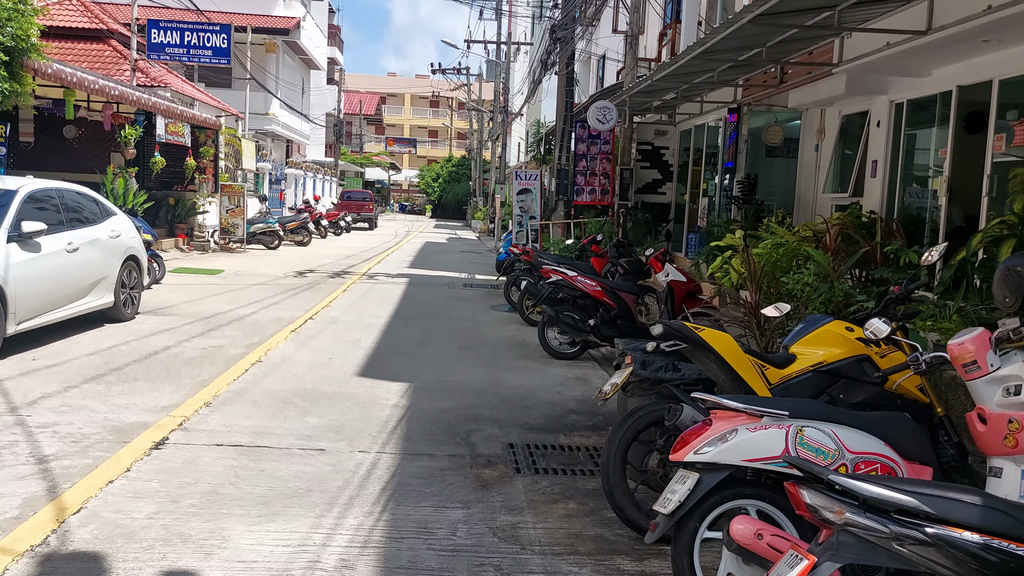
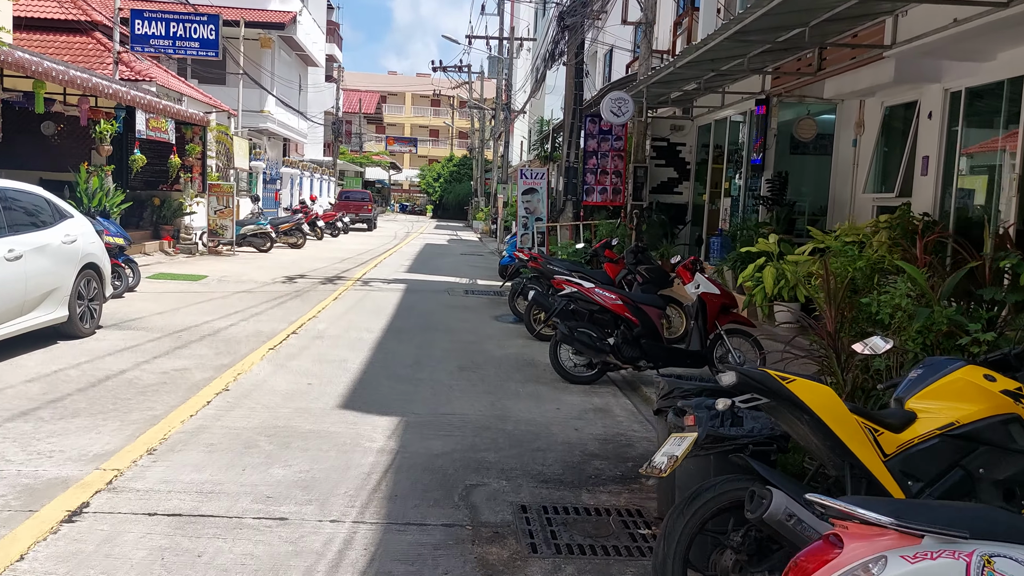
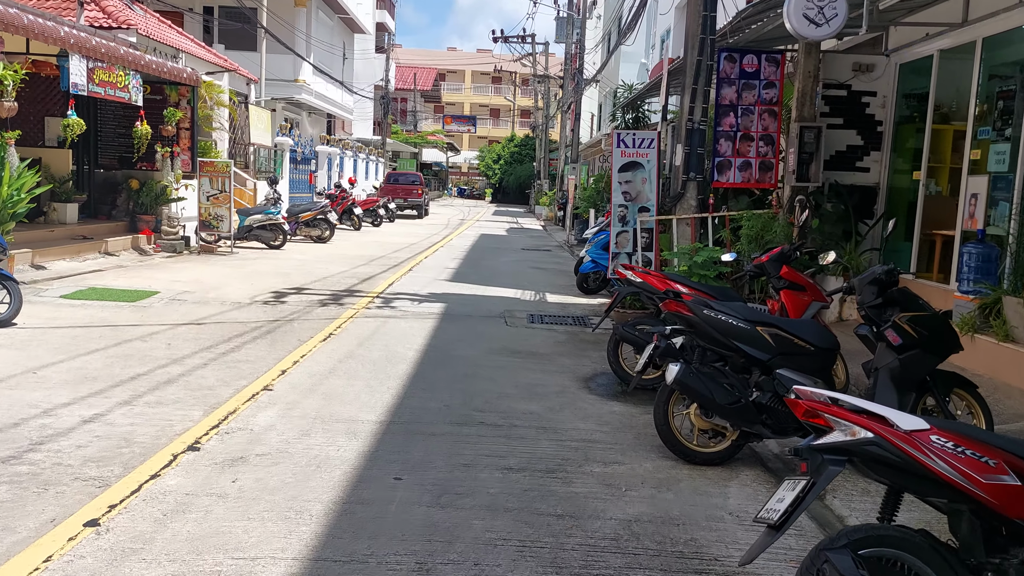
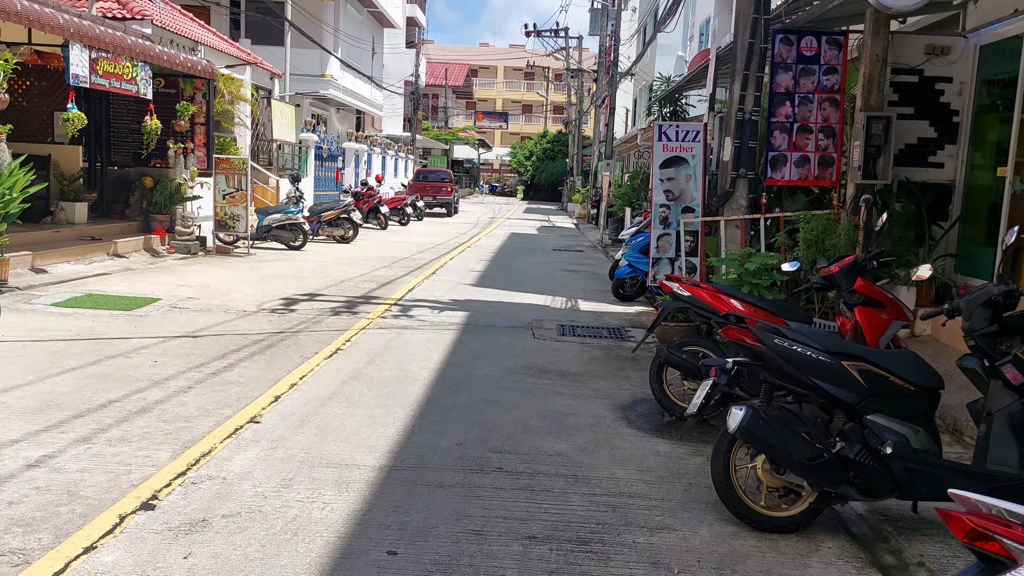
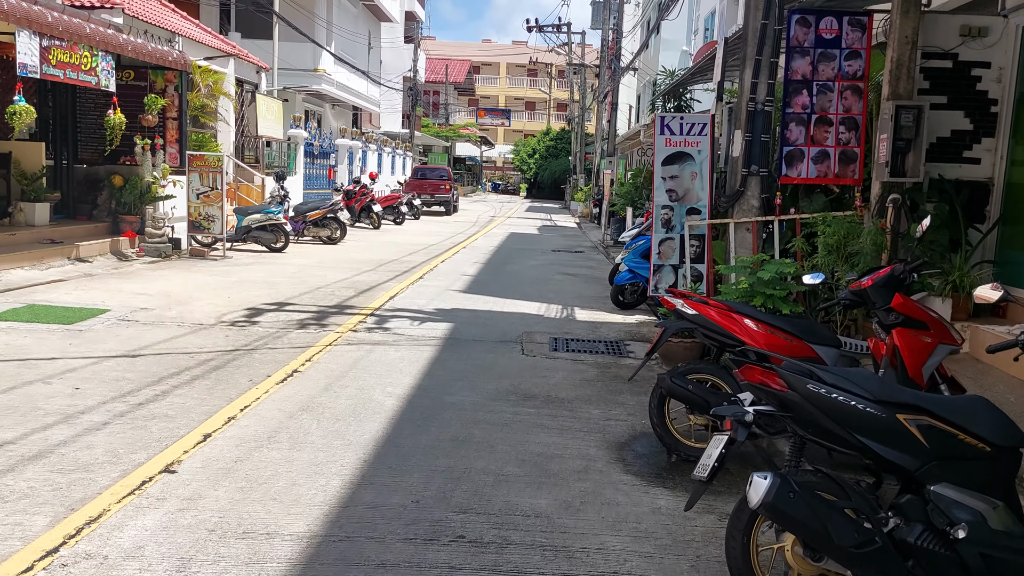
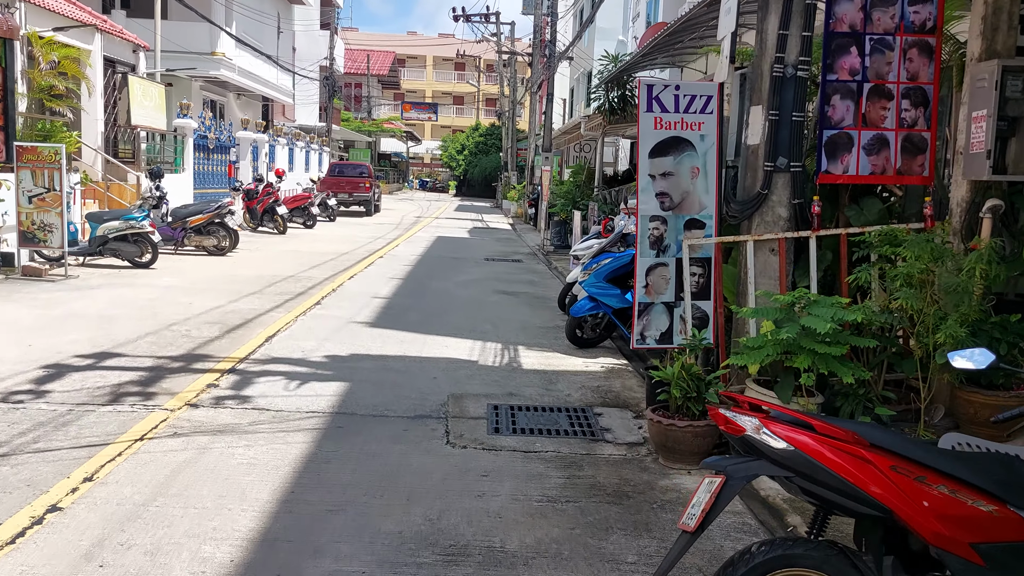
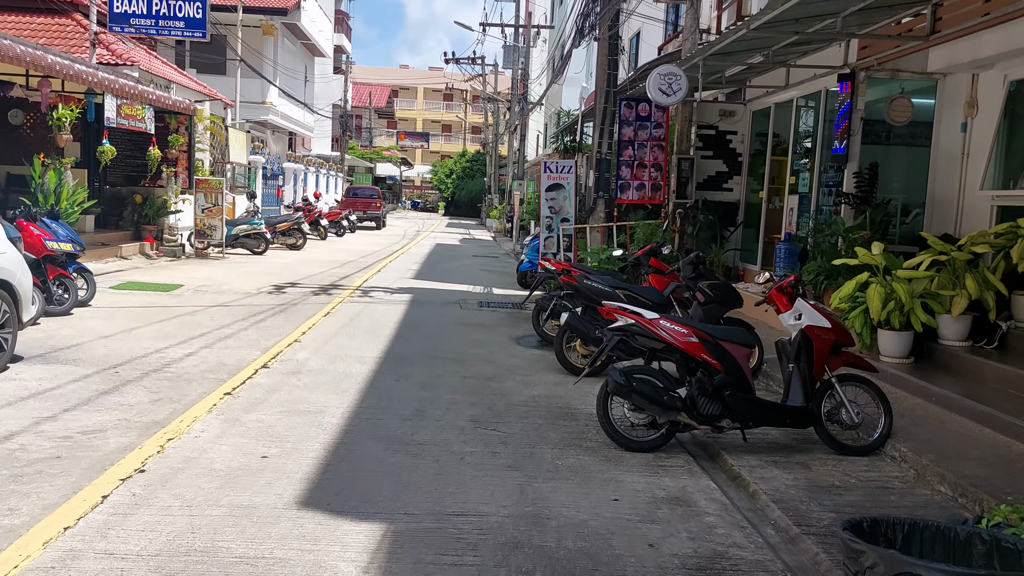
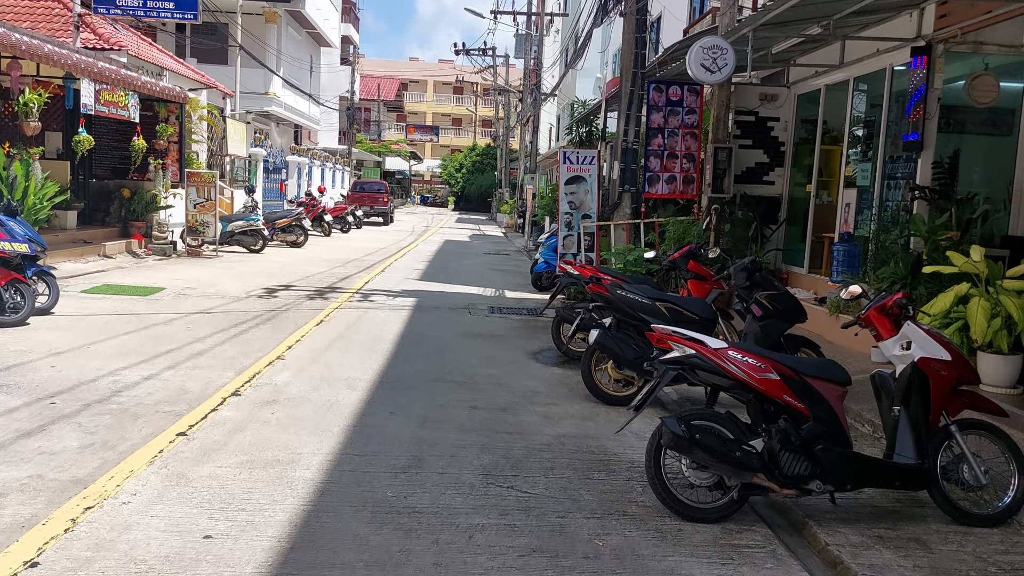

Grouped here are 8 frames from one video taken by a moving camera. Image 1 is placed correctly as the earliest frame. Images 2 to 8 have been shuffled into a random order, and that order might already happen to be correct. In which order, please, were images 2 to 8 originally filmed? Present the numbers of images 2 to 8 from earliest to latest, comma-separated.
2, 7, 8, 3, 4, 5, 6
